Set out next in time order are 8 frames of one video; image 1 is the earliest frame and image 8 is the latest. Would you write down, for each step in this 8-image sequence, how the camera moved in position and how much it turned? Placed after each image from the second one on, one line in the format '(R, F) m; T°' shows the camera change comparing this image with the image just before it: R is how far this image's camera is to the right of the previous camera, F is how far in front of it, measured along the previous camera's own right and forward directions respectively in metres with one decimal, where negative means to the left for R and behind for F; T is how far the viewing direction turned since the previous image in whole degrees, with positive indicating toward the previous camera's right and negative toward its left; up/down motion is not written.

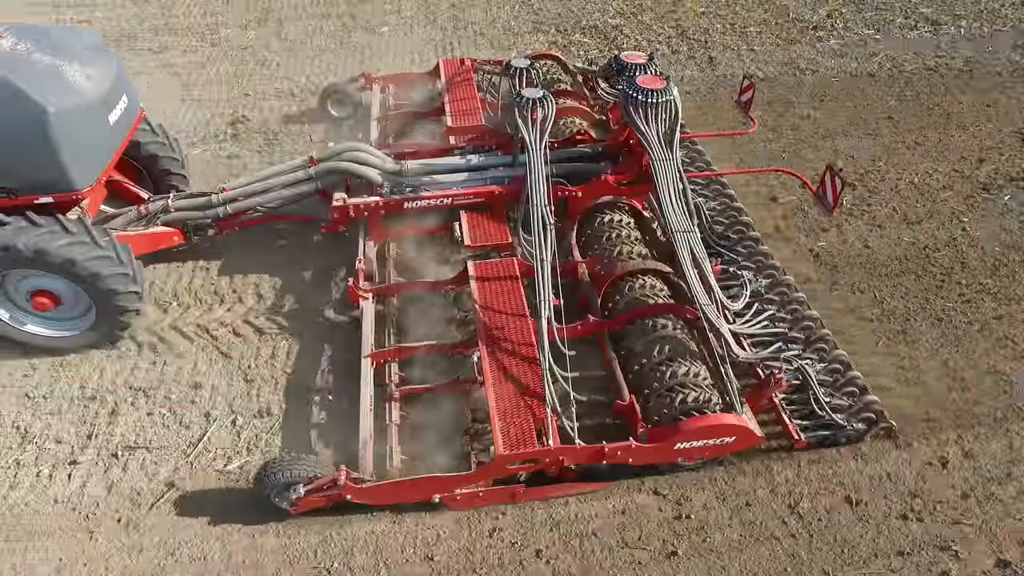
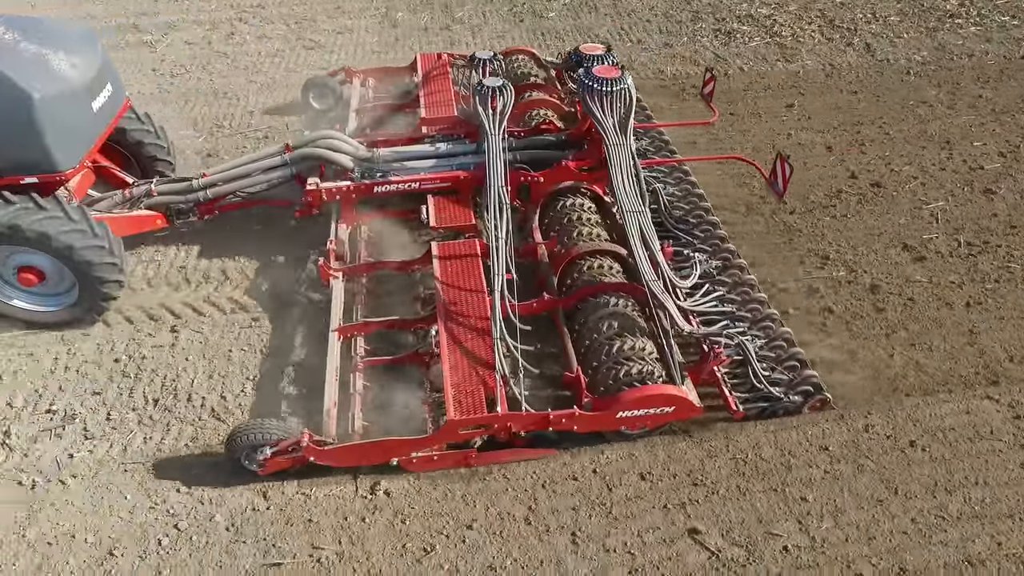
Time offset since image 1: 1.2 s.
(+2.8, -1.5) m; -1°
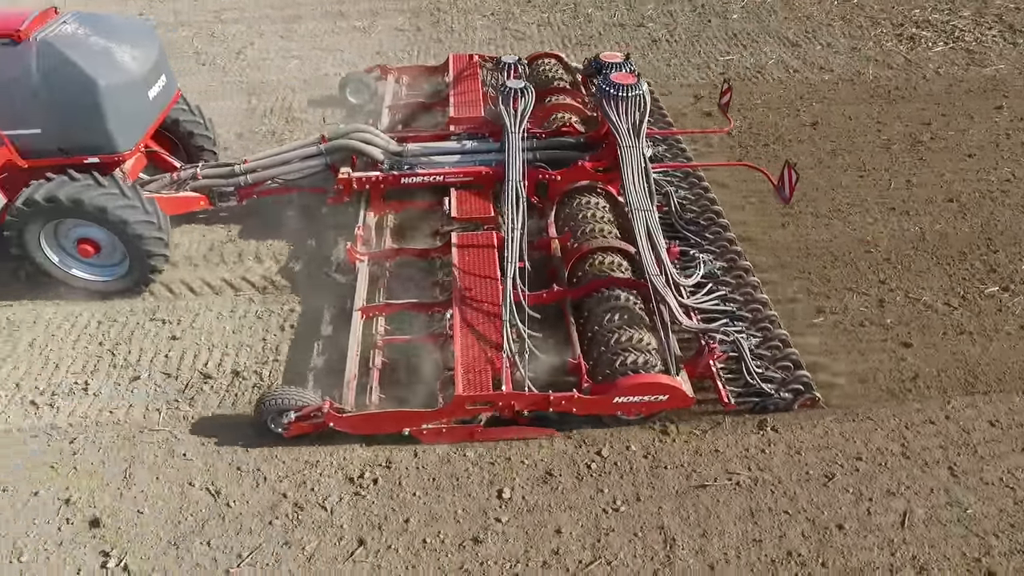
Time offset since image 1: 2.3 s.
(-1.4, -0.3) m; -1°
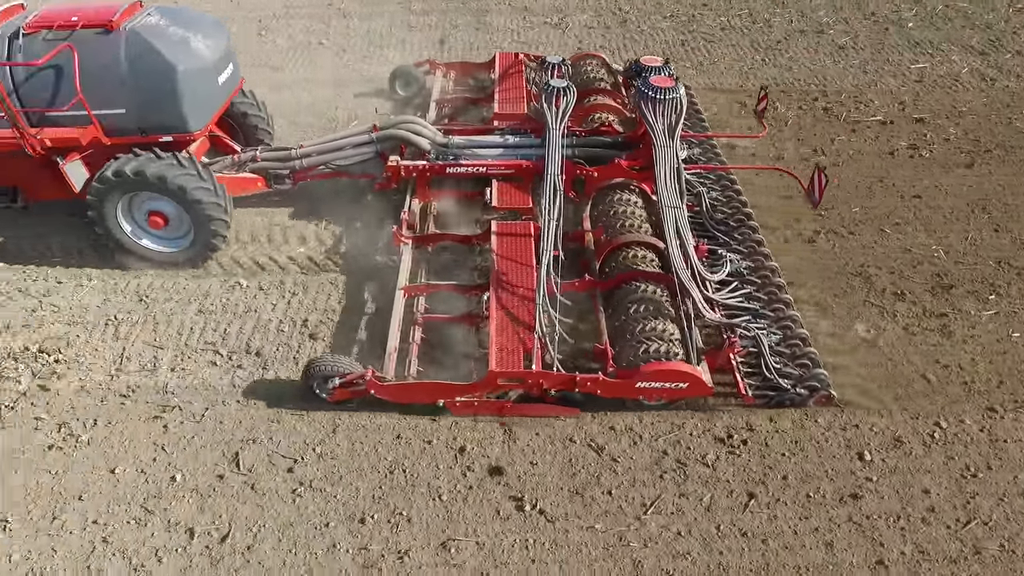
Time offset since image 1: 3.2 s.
(-1.3, -0.2) m; -2°
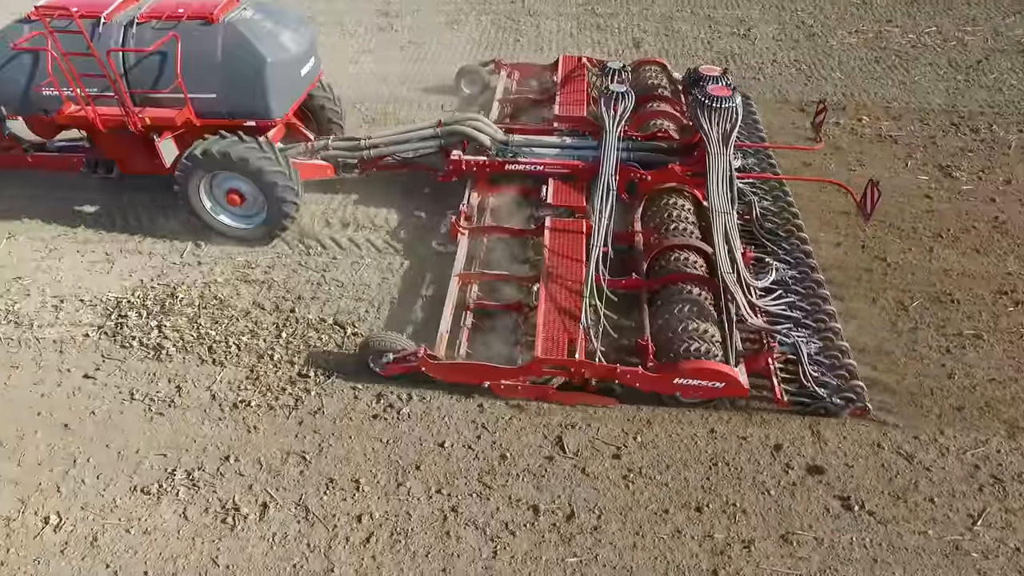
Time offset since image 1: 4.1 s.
(-1.2, -0.1) m; -4°
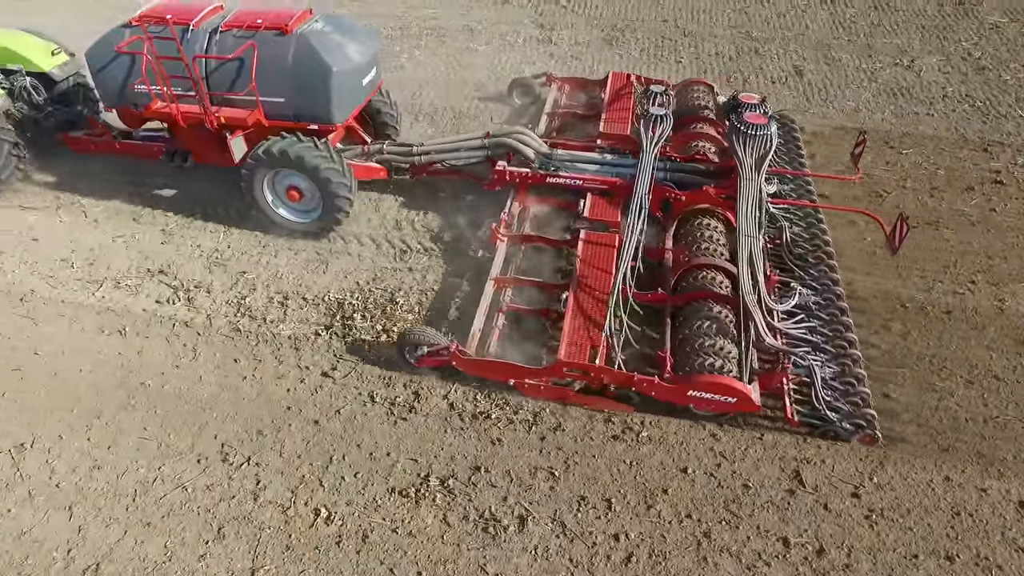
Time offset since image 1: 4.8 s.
(-1.0, -0.1) m; -3°
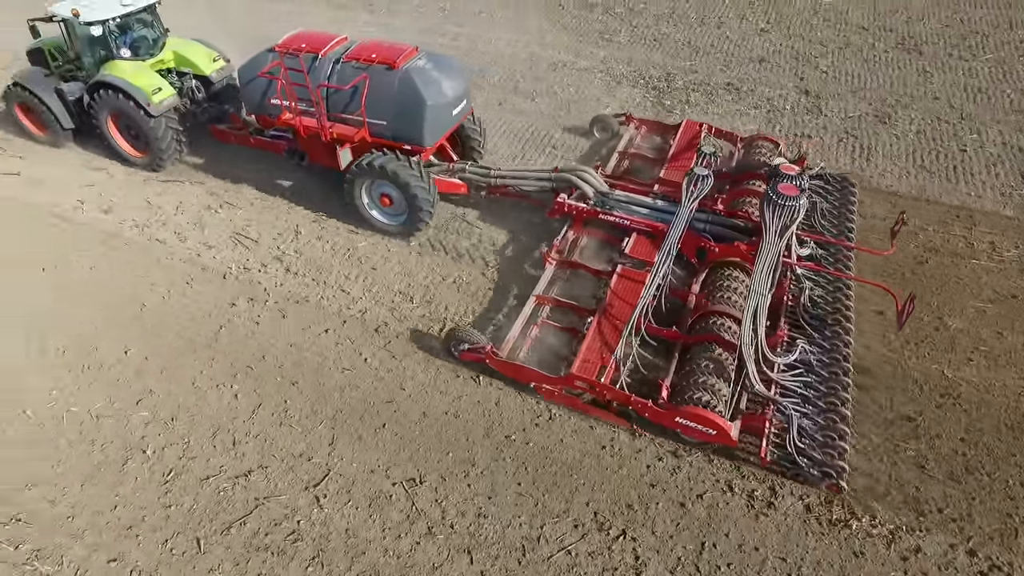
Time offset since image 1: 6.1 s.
(-1.8, -0.2) m; -6°
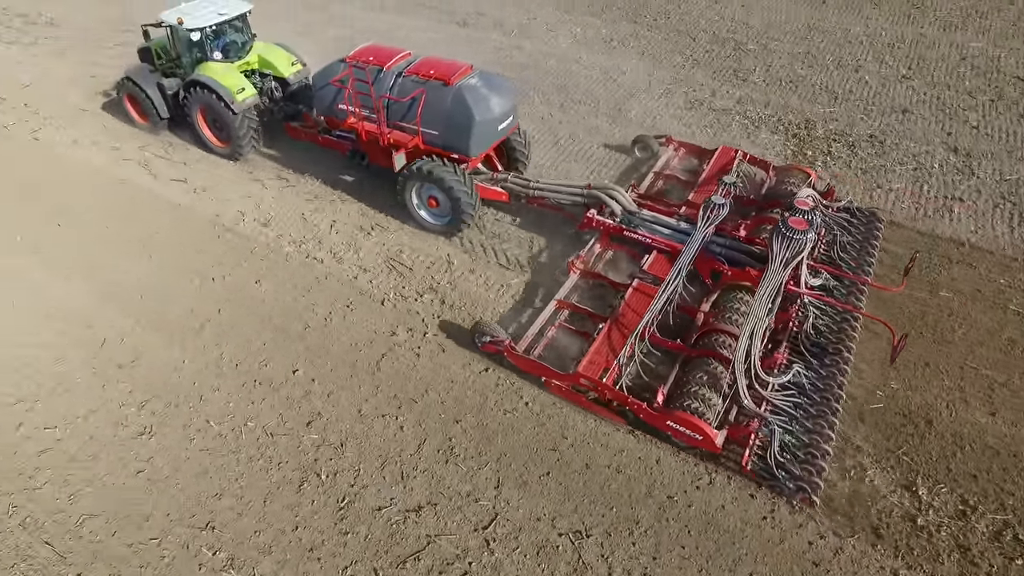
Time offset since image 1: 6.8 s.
(-0.9, -0.1) m; -3°
